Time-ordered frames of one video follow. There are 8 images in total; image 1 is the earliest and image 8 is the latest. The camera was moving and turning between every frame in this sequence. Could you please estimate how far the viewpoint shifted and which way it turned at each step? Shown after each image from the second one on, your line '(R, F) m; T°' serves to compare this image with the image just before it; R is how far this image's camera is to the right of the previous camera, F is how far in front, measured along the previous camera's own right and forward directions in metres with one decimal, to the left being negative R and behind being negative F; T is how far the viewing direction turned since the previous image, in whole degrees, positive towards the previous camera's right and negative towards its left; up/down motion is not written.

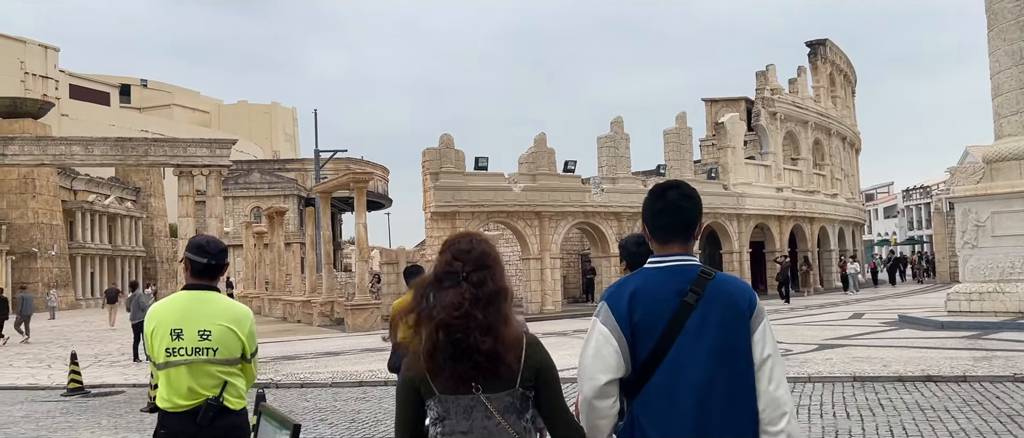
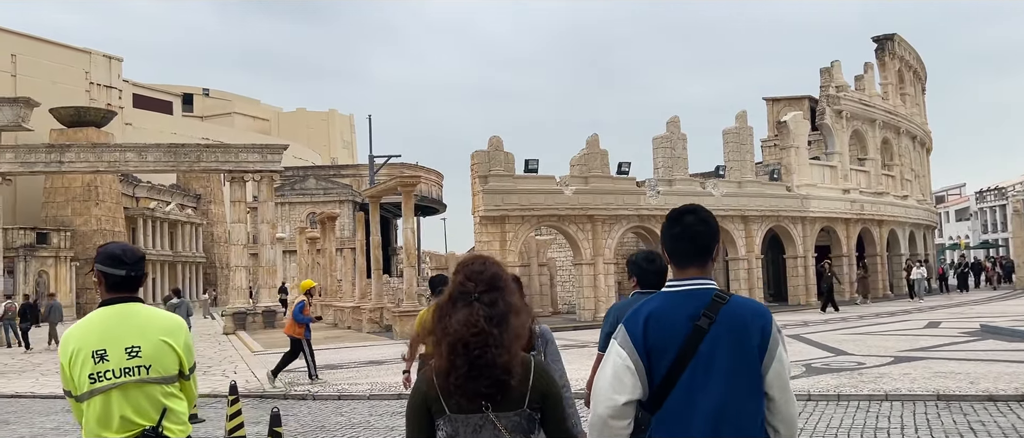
(+0.1, +0.7) m; -4°
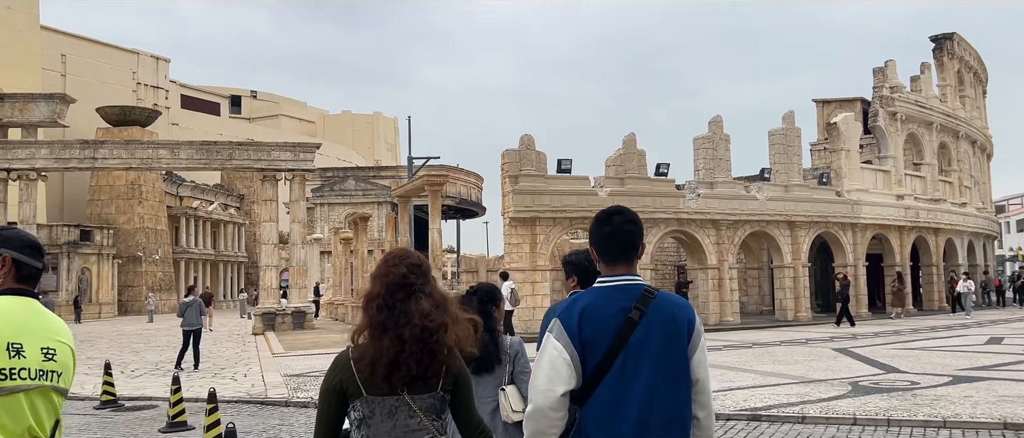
(+0.3, +0.8) m; -3°
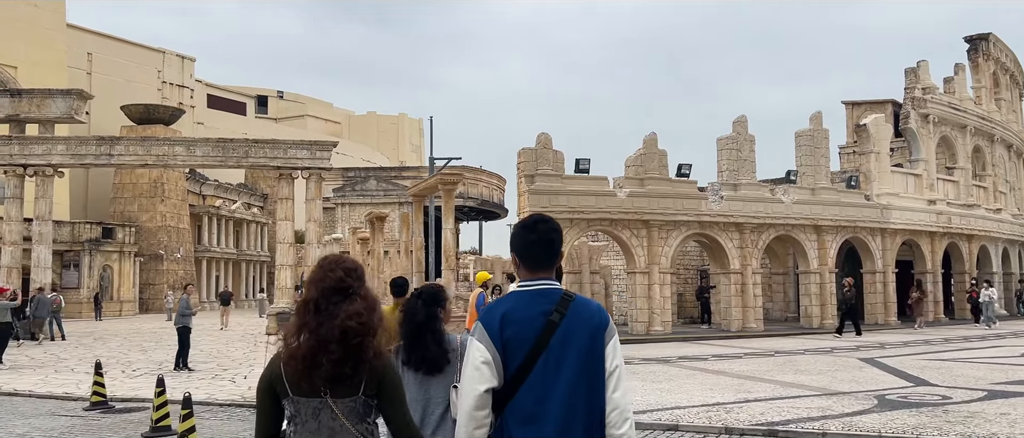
(+0.2, +0.5) m; -2°
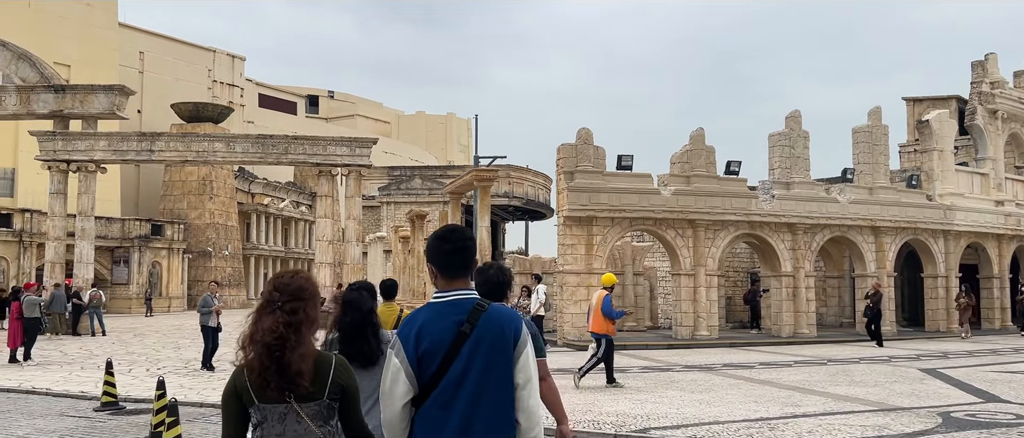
(+0.2, +0.7) m; -3°
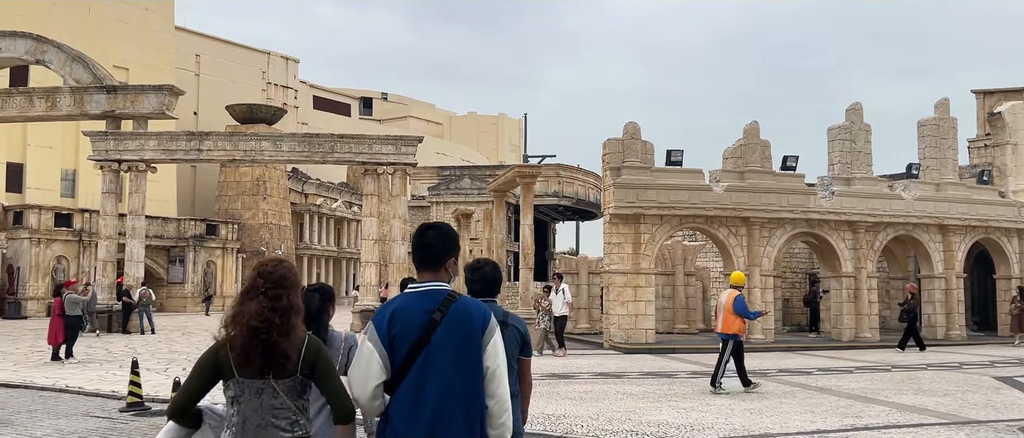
(+0.2, +0.6) m; -4°
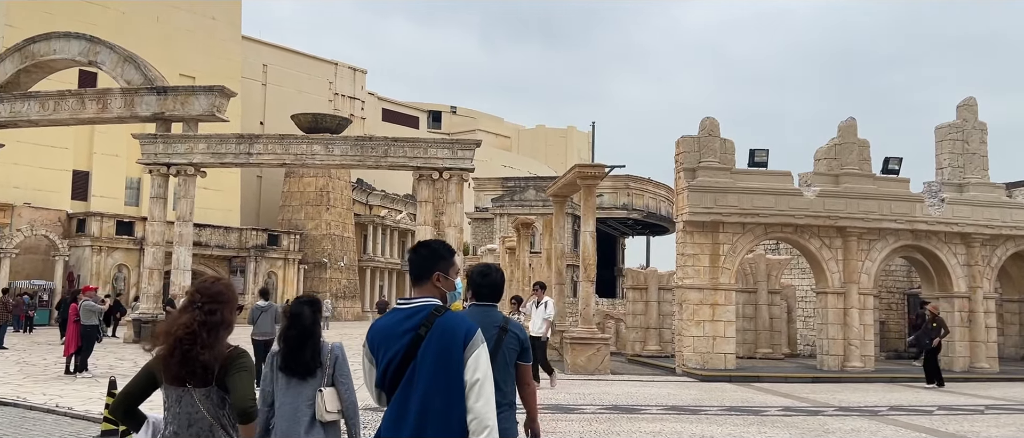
(+0.2, +1.9) m; -5°
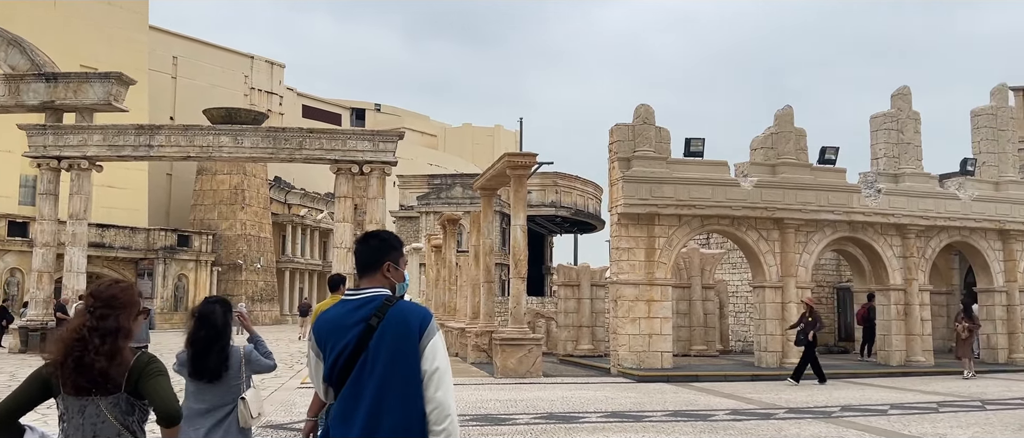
(0.0, +1.1) m; +5°
